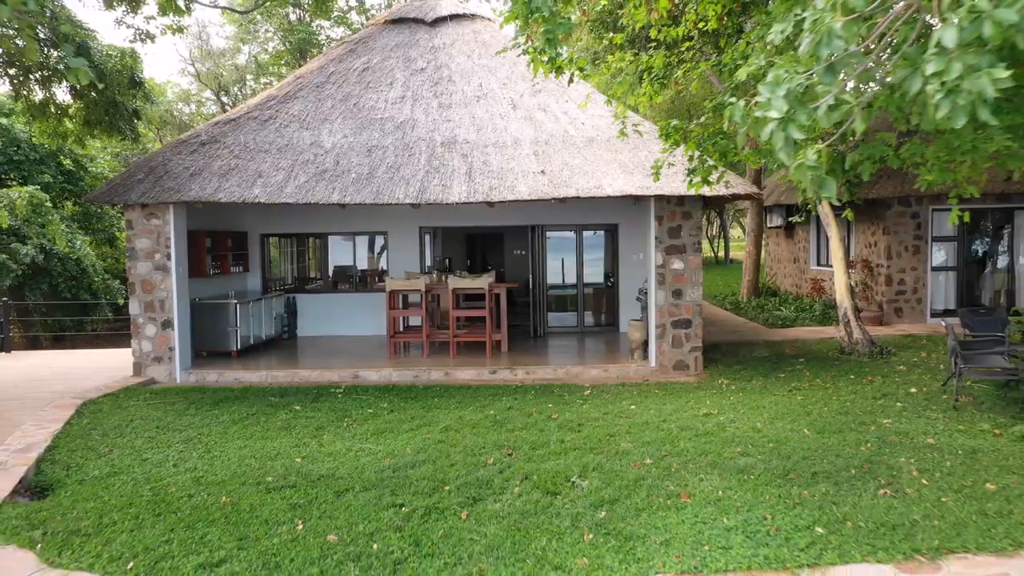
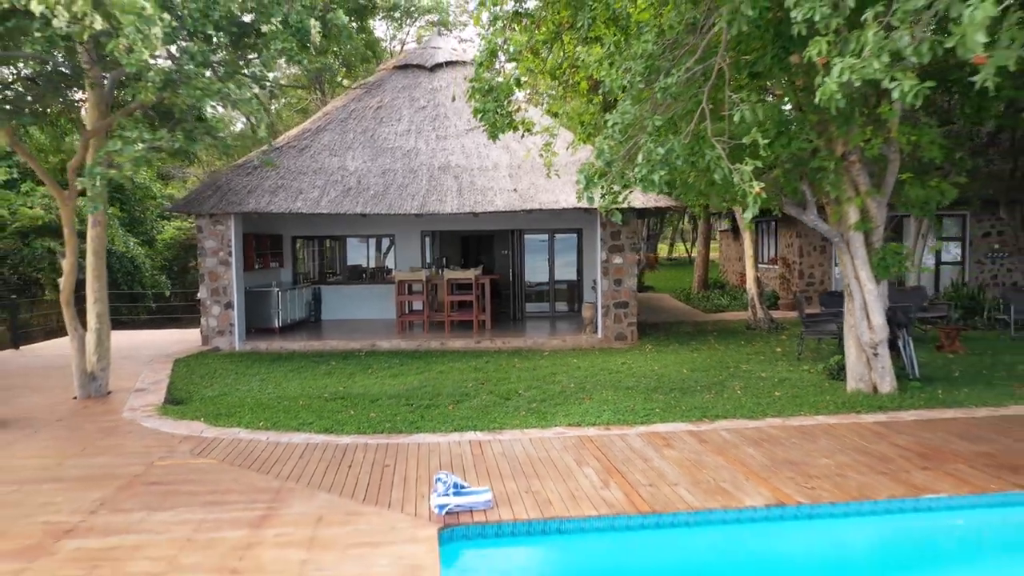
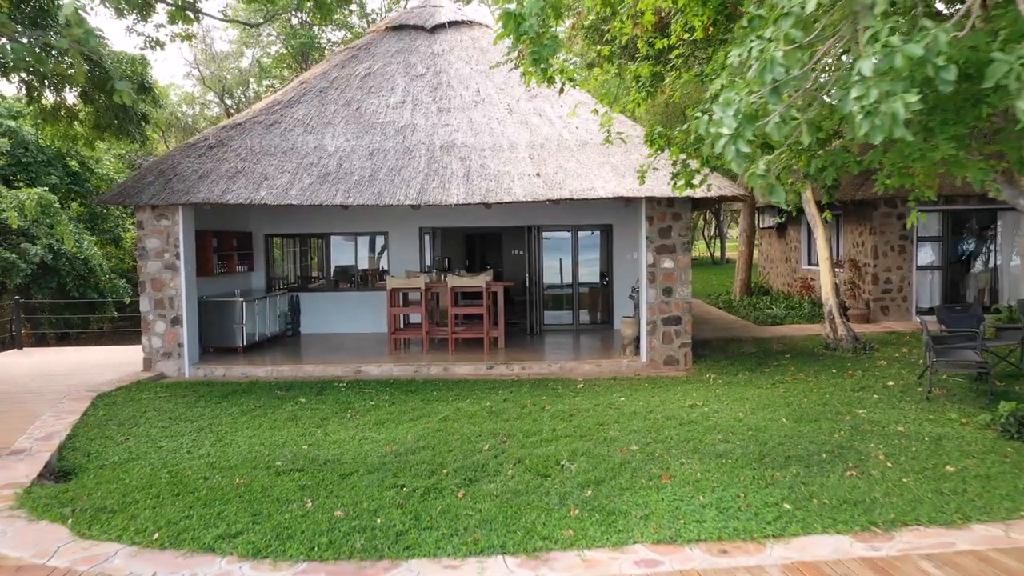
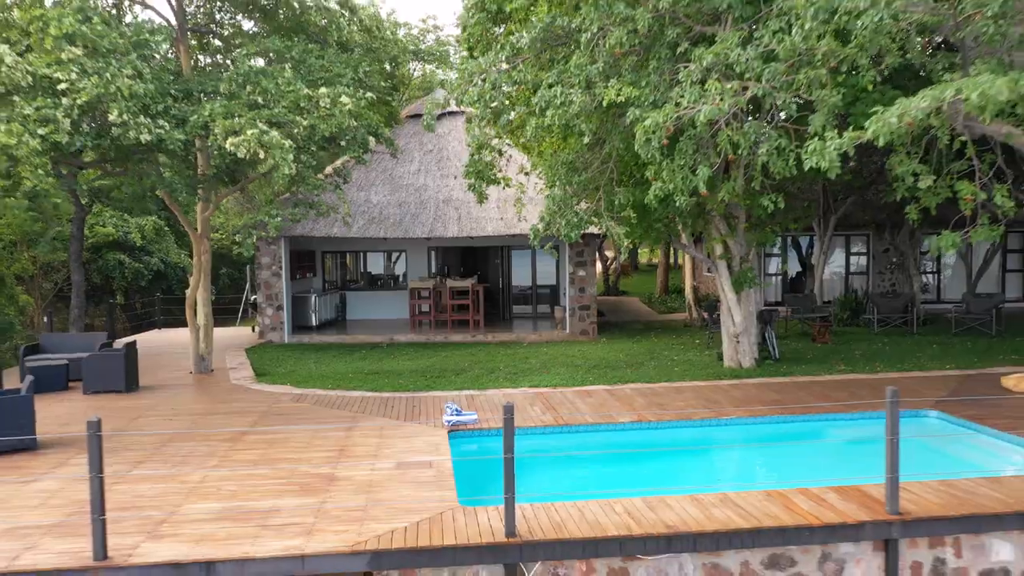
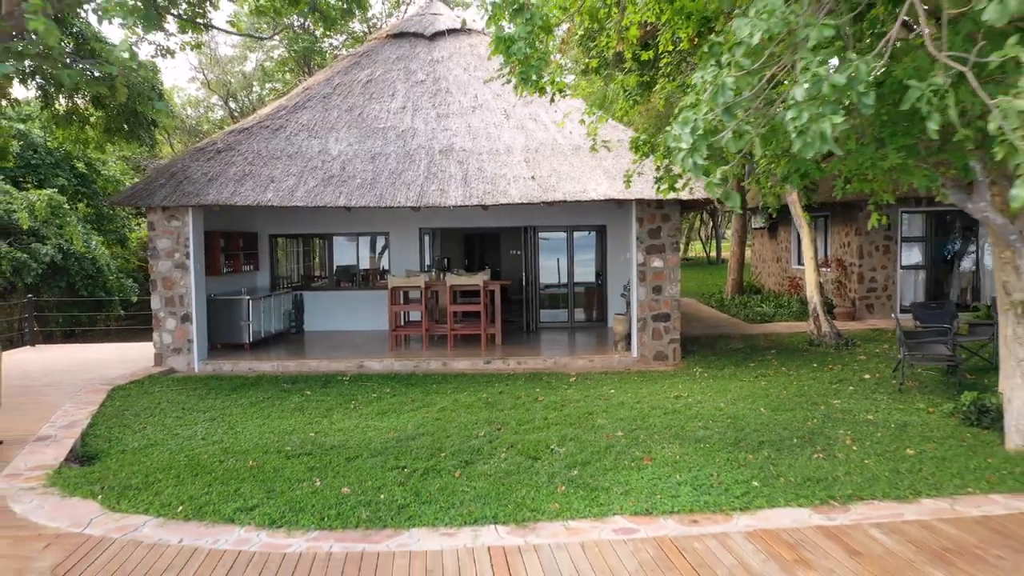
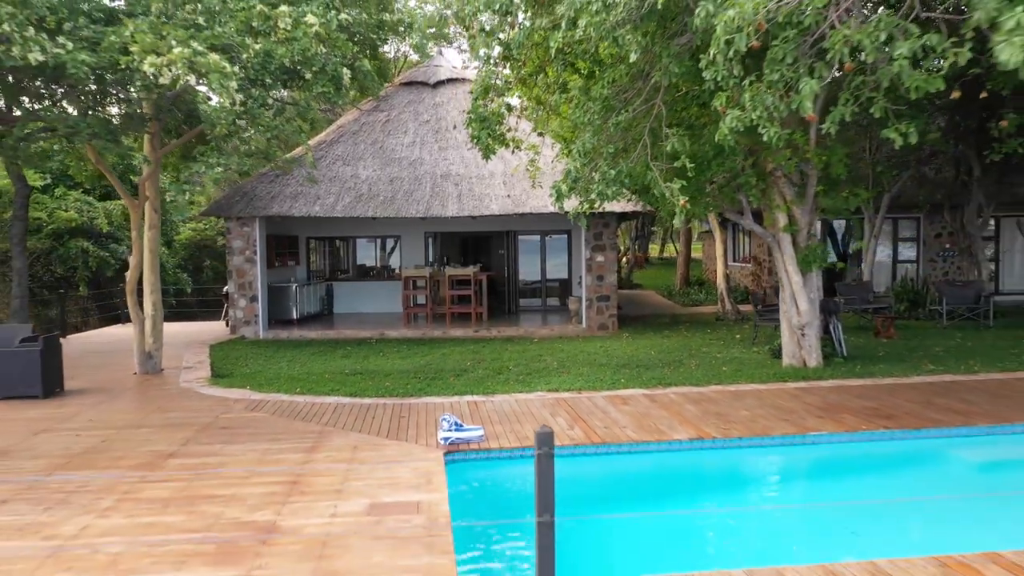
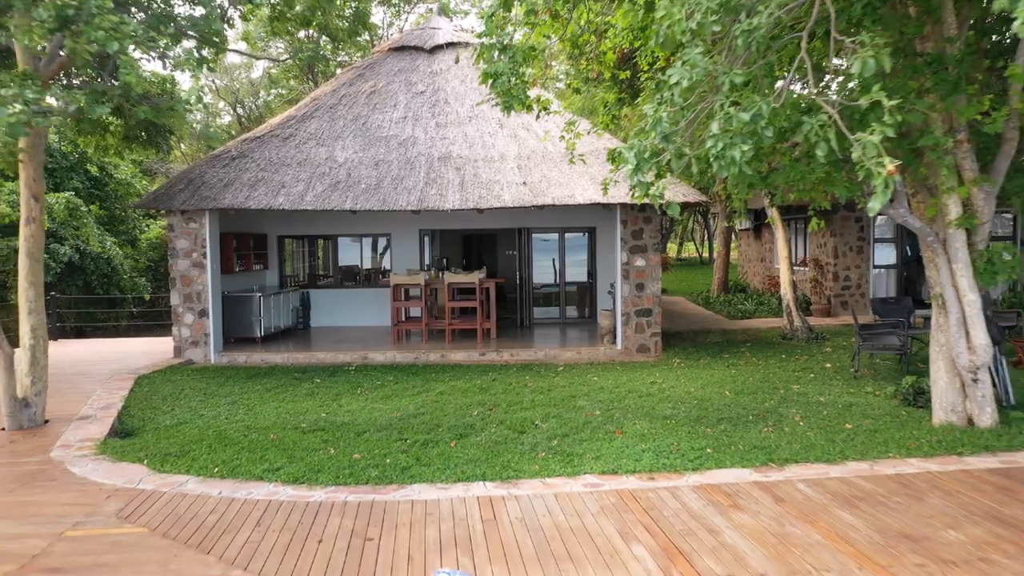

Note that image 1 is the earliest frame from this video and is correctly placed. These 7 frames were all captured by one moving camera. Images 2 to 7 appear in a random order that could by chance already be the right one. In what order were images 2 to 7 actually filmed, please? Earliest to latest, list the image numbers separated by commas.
3, 5, 7, 2, 6, 4
